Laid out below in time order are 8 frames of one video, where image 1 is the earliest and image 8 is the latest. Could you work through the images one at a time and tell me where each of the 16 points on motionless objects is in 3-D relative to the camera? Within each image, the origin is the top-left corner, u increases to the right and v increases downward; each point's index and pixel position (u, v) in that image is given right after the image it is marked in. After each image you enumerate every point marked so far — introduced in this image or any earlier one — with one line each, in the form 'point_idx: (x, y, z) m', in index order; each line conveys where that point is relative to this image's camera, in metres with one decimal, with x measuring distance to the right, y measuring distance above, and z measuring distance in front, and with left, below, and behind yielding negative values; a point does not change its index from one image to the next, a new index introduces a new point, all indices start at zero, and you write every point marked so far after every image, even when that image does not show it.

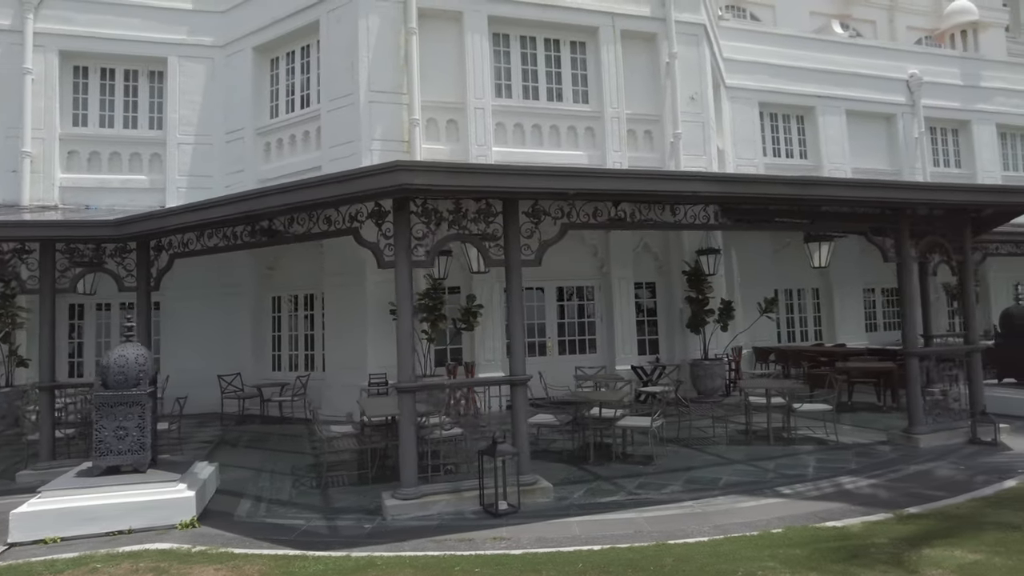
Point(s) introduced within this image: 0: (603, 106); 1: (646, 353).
0: (+1.7, +3.4, +12.3) m
1: (+2.5, -1.2, +12.4) m
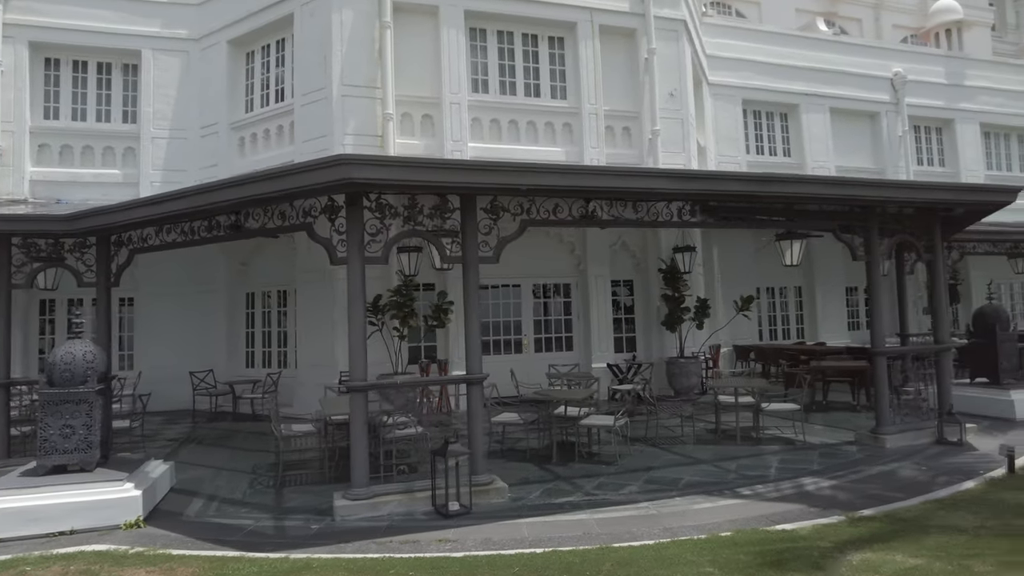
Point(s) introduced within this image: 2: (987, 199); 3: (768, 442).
0: (+1.3, +3.4, +12.2) m
1: (+2.1, -1.2, +12.3) m
2: (+5.5, +1.0, +7.6) m
3: (+3.0, -1.8, +7.8) m
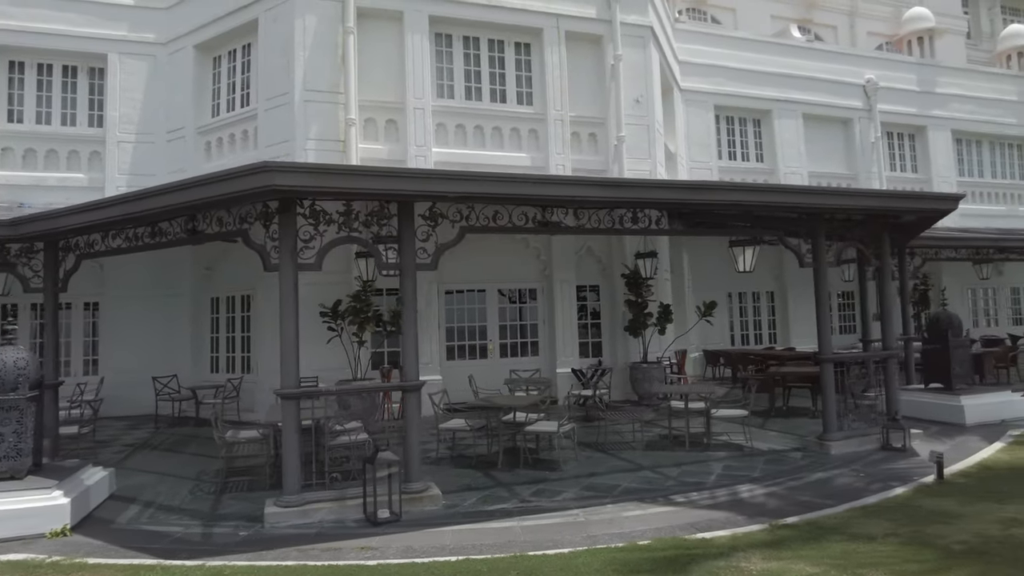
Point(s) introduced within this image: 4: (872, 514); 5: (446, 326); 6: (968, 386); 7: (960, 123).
0: (+0.6, +3.3, +12.3) m
1: (+1.5, -1.3, +12.4) m
2: (+4.9, +1.0, +7.7) m
3: (+2.4, -1.9, +7.8) m
4: (+2.7, -1.7, +5.0) m
5: (-1.2, -0.7, +11.6) m
6: (+6.4, -1.4, +9.4) m
7: (+12.8, +4.7, +18.9) m
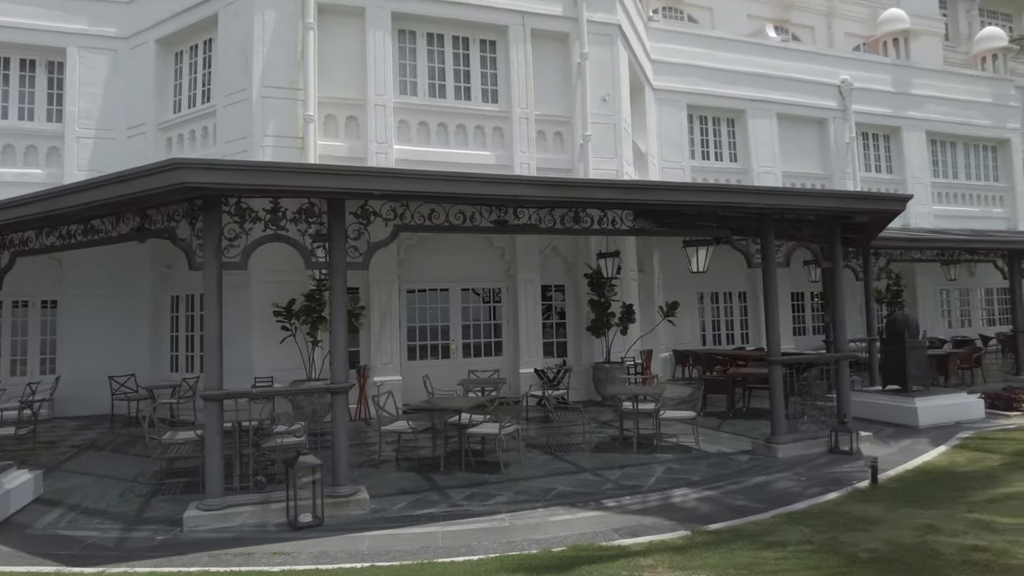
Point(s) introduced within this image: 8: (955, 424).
0: (0.0, +3.4, +12.2) m
1: (+0.8, -1.3, +12.3) m
2: (+4.3, +0.9, +7.6) m
3: (+1.8, -1.9, +7.8) m
4: (+2.1, -1.7, +4.9) m
5: (-1.8, -0.7, +11.5) m
6: (+5.8, -1.4, +9.3) m
7: (+12.1, +4.7, +18.9) m
8: (+5.9, -1.8, +8.8) m
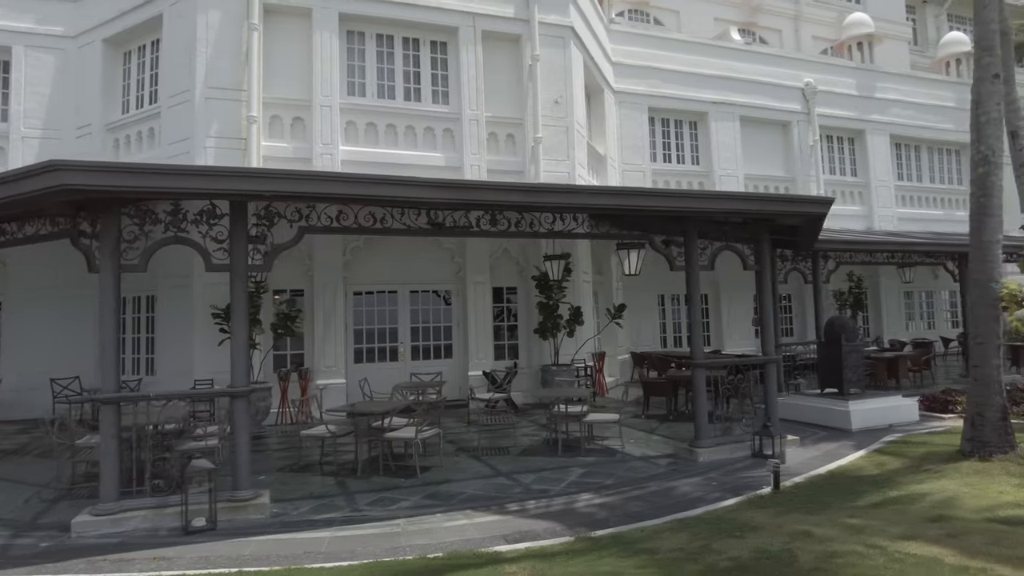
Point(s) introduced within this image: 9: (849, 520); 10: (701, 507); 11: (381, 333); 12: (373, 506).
0: (-0.9, +3.3, +12.1) m
1: (-0.1, -1.3, +12.2) m
2: (+3.4, +0.9, +7.6) m
3: (+0.9, -1.9, +7.7) m
4: (+1.2, -1.7, +4.8) m
5: (-2.7, -0.7, +11.4) m
6: (+4.9, -1.5, +9.3) m
7: (+11.1, +4.6, +19.0) m
8: (+5.0, -1.9, +8.8) m
9: (+2.3, -1.6, +4.5) m
10: (+1.6, -1.8, +5.4) m
11: (-2.3, -0.8, +11.7) m
12: (-1.3, -2.0, +6.0) m
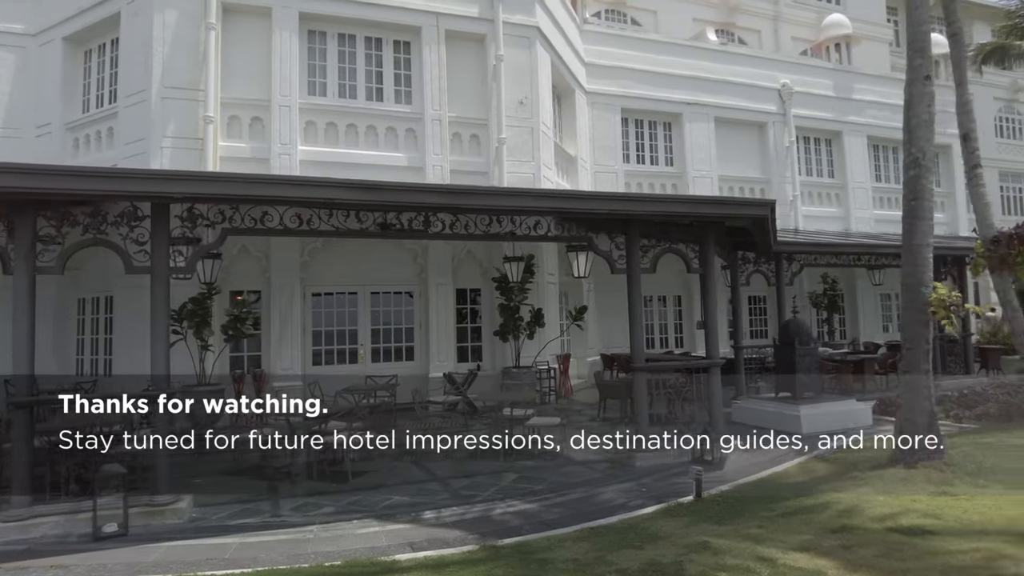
0: (-1.6, +3.3, +12.1) m
1: (-0.8, -1.3, +12.1) m
2: (+2.7, +0.9, +7.6) m
3: (+0.2, -2.0, +7.7) m
4: (+0.5, -1.8, +4.8) m
5: (-3.4, -0.7, +11.3) m
6: (+4.2, -1.5, +9.3) m
7: (+10.4, +4.5, +18.9) m
8: (+4.3, -1.9, +8.8) m
9: (+1.6, -1.6, +4.4) m
10: (+0.9, -1.8, +5.4) m
11: (-3.0, -0.8, +11.6) m
12: (-1.9, -2.0, +5.9) m
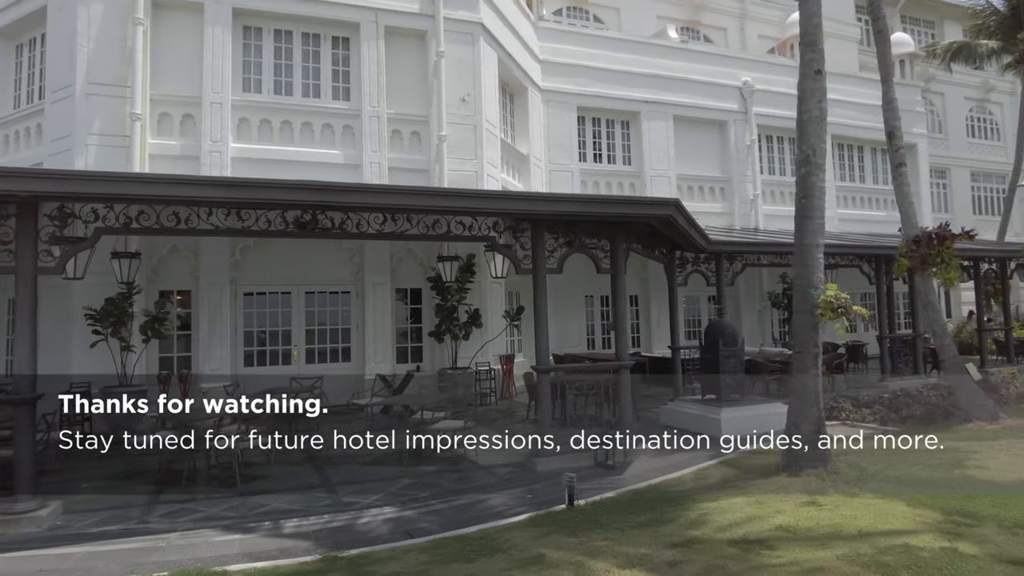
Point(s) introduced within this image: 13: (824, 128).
0: (-2.7, +3.3, +11.9) m
1: (-1.9, -1.3, +12.0) m
2: (+1.7, +0.8, +7.4) m
3: (-0.9, -2.0, +7.5) m
4: (-0.5, -1.8, +4.6) m
5: (-4.5, -0.7, +11.1) m
6: (+3.1, -1.5, +9.1) m
7: (+9.3, +4.5, +18.8) m
8: (+3.3, -1.9, +8.6) m
9: (+0.5, -1.6, +4.3) m
10: (-0.2, -1.8, +5.2) m
11: (-4.1, -0.8, +11.4) m
12: (-3.0, -2.0, +5.7) m
13: (+2.8, +1.4, +5.9) m
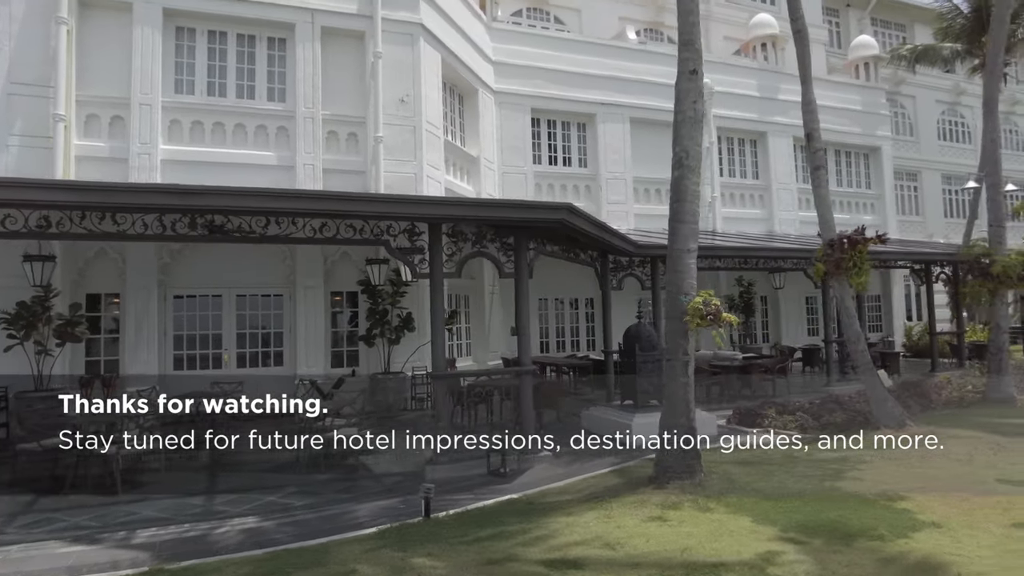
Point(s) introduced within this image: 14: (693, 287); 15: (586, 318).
0: (-3.8, +3.2, +11.7) m
1: (-3.1, -1.4, +11.8) m
2: (+0.6, +0.8, +7.3) m
3: (-2.0, -2.0, +7.3) m
4: (-1.7, -1.8, +4.5) m
5: (-5.6, -0.8, +11.0) m
6: (+2.0, -1.6, +9.0) m
7: (+8.2, +4.4, +18.7) m
8: (+2.1, -2.0, +8.5) m
9: (-0.6, -1.7, +4.1) m
10: (-1.3, -1.9, +5.1) m
11: (-5.2, -0.9, +11.3) m
12: (-4.1, -2.0, +5.6) m
13: (+1.6, +1.4, +5.7) m
14: (+1.6, 0.0, +5.6) m
15: (+1.7, -0.8, +16.0) m
